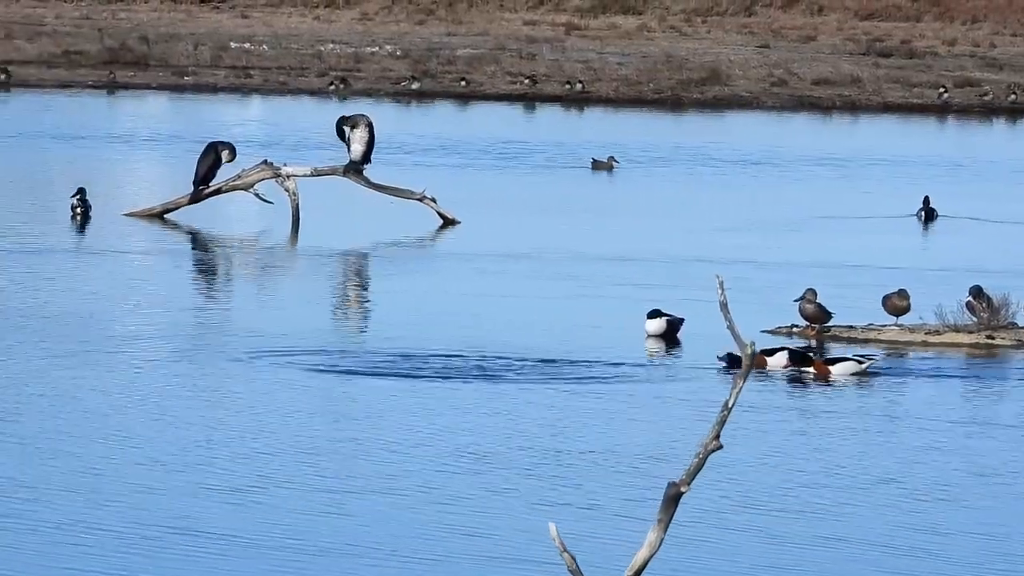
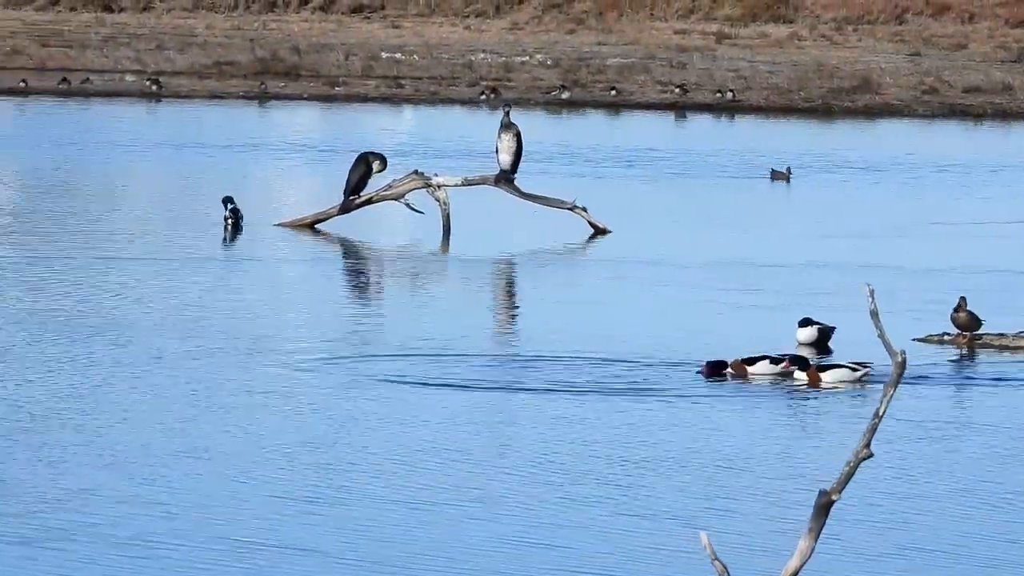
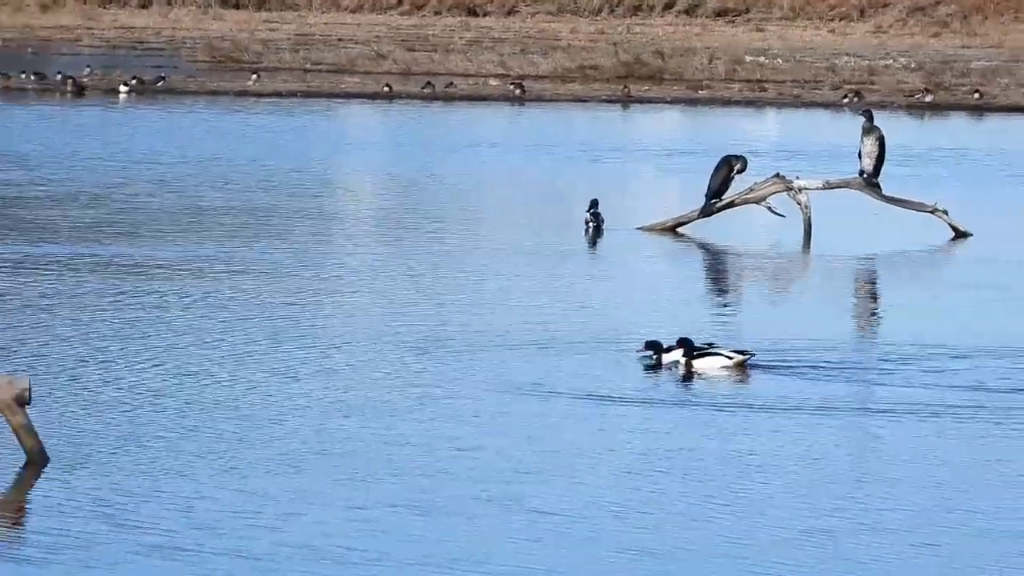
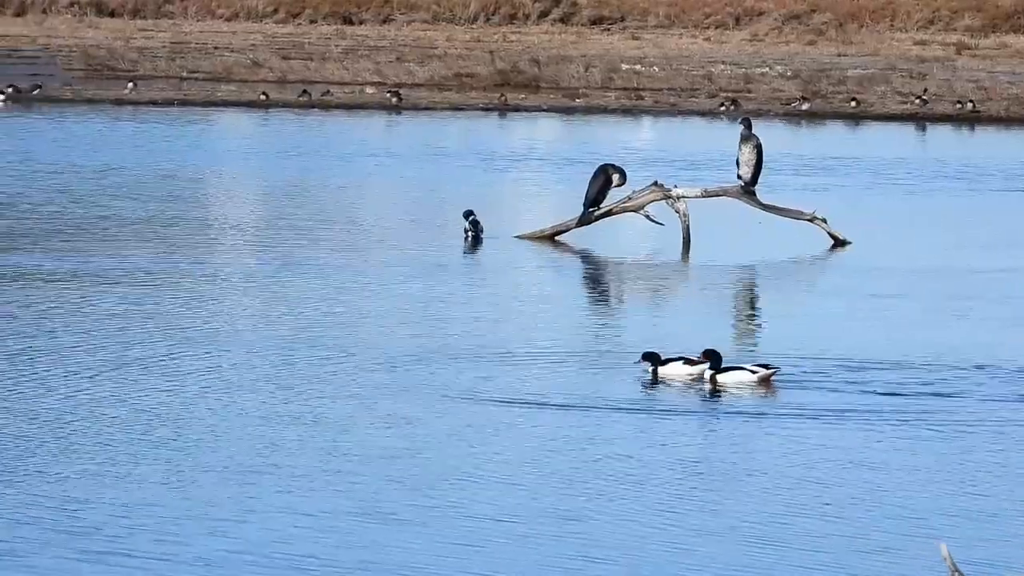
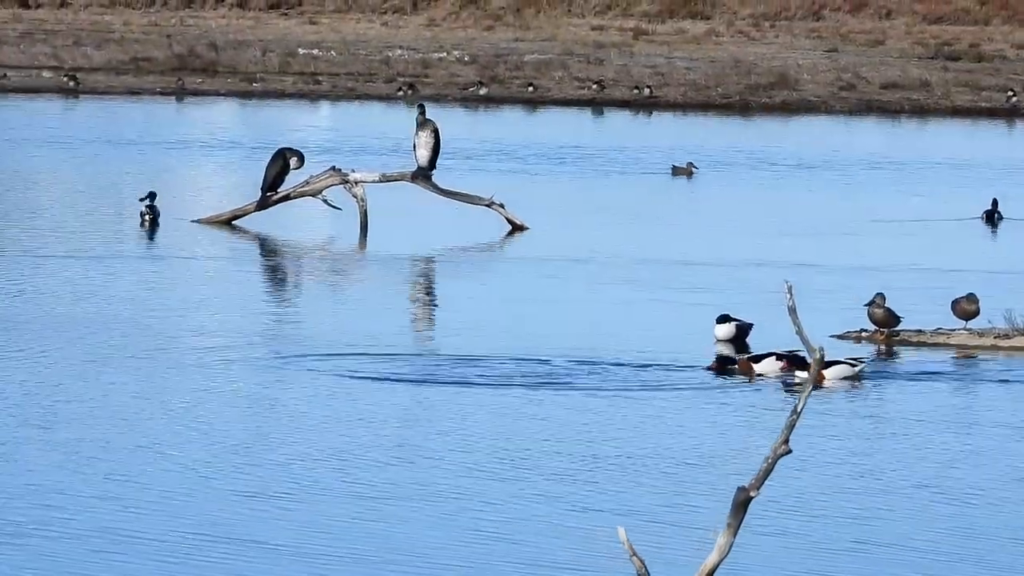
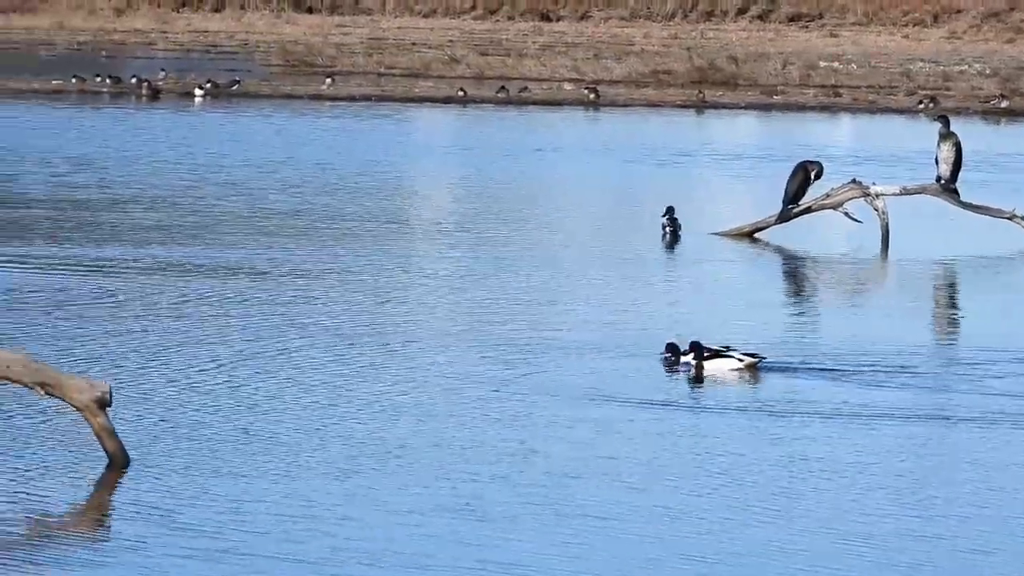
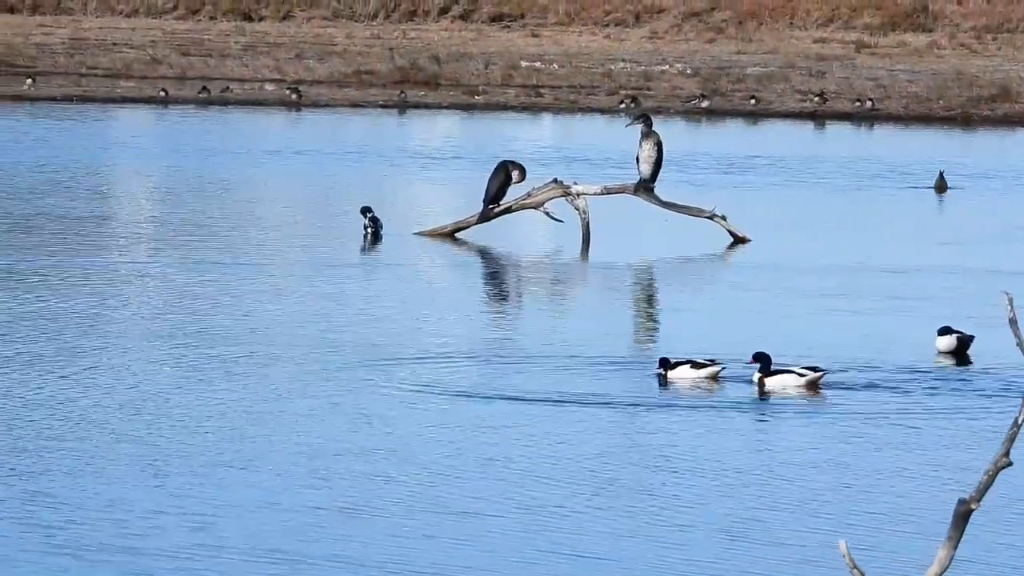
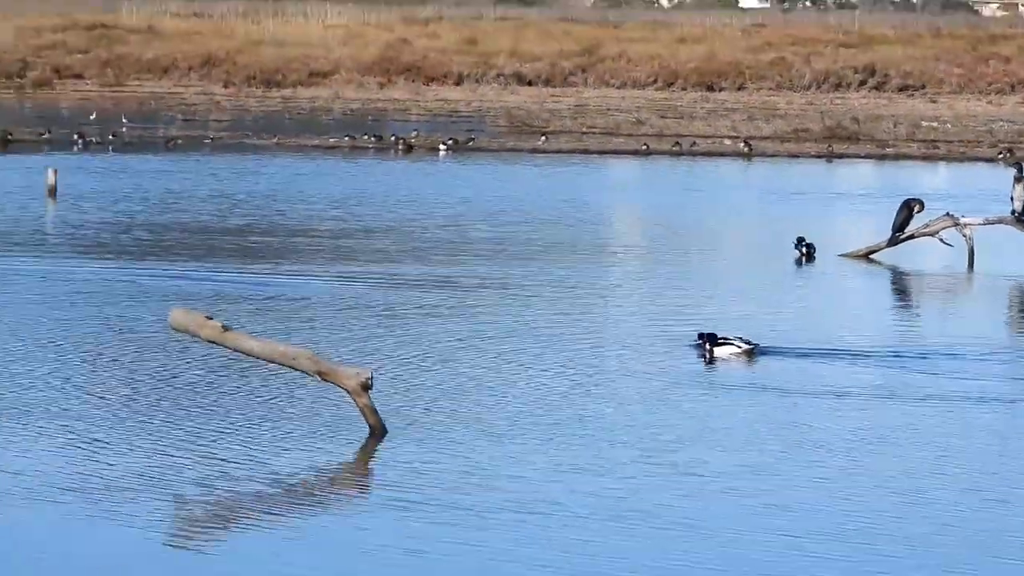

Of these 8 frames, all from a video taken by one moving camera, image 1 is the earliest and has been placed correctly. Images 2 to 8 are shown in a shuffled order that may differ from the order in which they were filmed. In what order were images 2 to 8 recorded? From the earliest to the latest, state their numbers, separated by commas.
5, 2, 7, 4, 3, 6, 8
